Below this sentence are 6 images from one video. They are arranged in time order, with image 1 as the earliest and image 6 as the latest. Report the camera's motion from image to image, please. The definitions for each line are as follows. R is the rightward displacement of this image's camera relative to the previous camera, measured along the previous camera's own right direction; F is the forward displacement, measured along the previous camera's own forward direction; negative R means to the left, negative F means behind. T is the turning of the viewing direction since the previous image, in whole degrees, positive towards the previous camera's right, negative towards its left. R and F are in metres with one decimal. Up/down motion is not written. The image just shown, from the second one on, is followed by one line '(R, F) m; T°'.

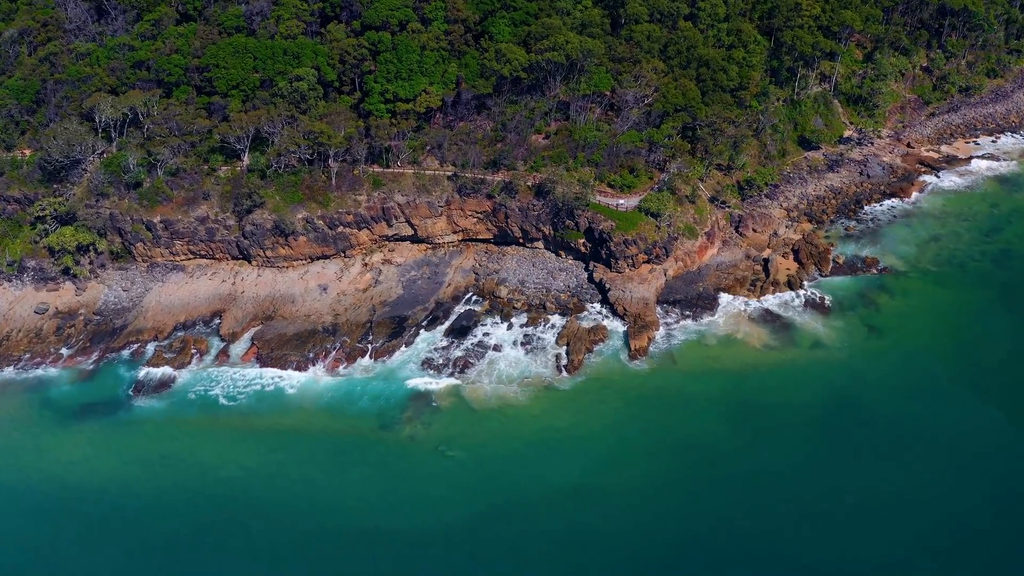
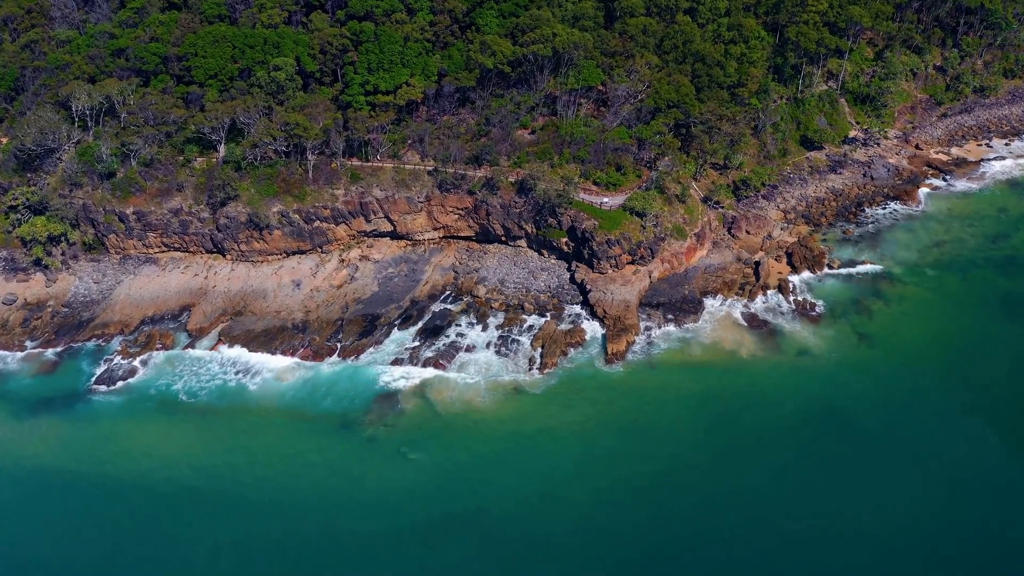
(+3.3, +2.0) m; -1°
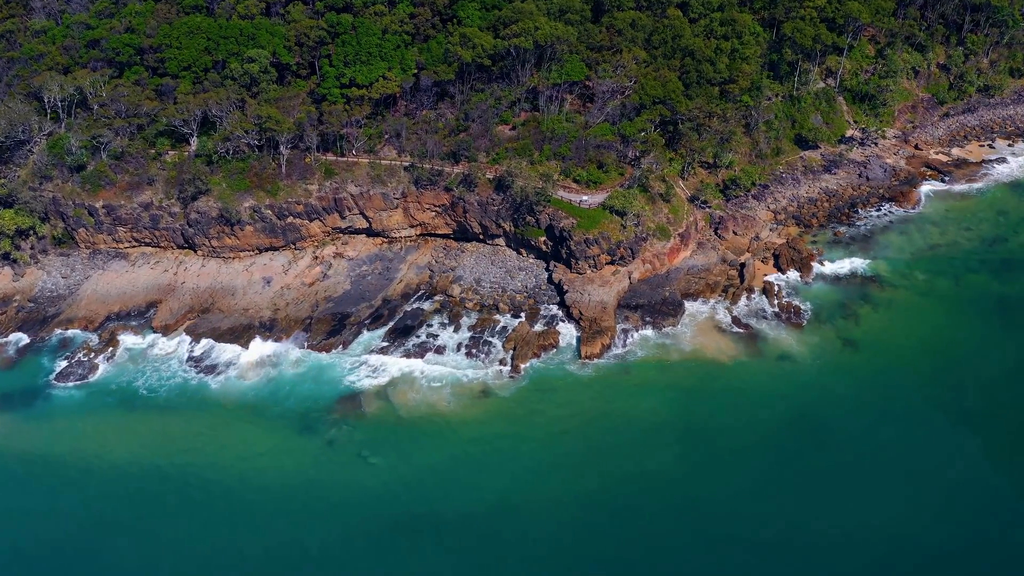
(+3.0, +1.6) m; -1°
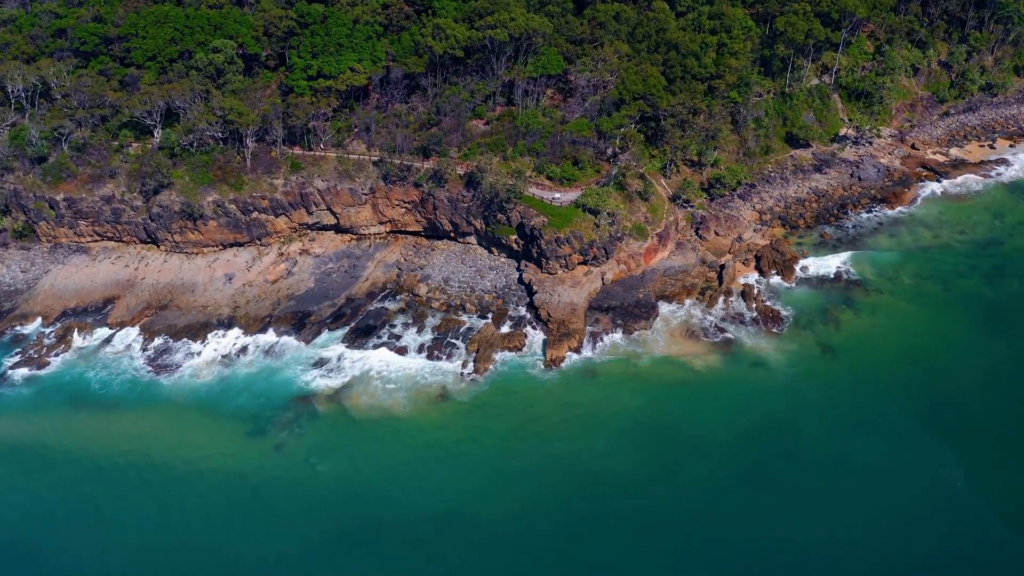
(+3.5, +1.9) m; -1°
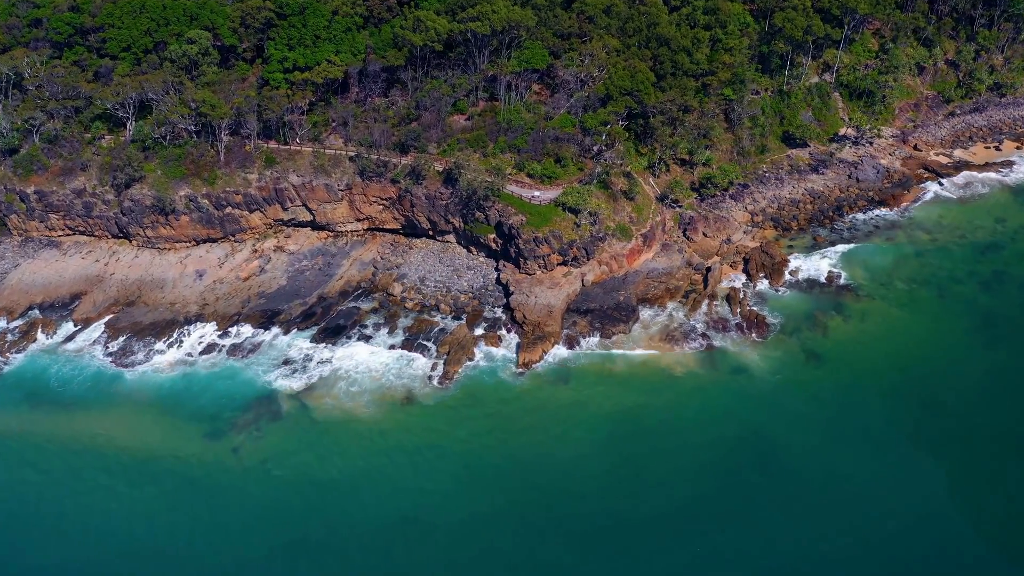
(+2.8, +1.7) m; -1°
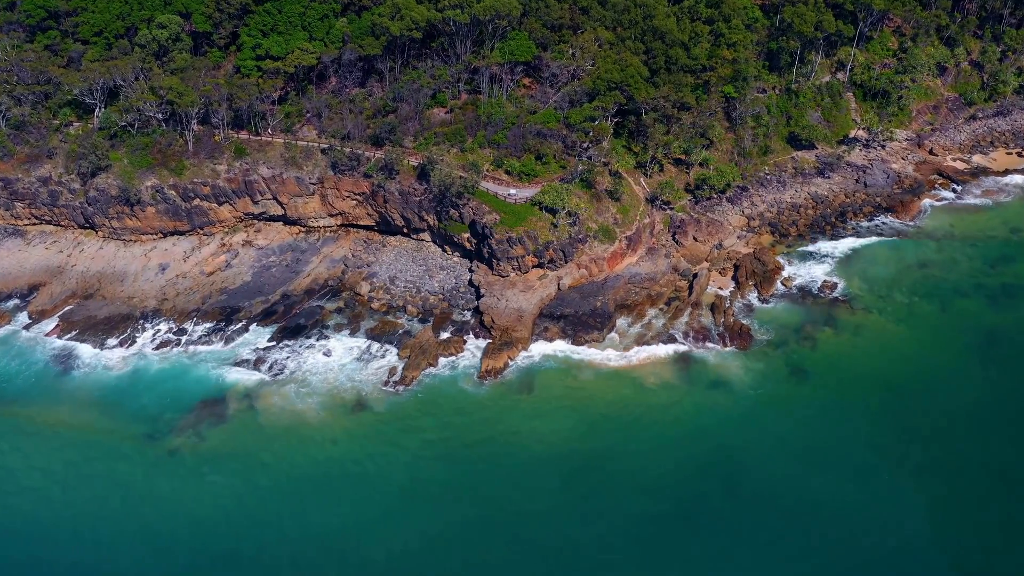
(+3.8, +2.8) m; -2°
